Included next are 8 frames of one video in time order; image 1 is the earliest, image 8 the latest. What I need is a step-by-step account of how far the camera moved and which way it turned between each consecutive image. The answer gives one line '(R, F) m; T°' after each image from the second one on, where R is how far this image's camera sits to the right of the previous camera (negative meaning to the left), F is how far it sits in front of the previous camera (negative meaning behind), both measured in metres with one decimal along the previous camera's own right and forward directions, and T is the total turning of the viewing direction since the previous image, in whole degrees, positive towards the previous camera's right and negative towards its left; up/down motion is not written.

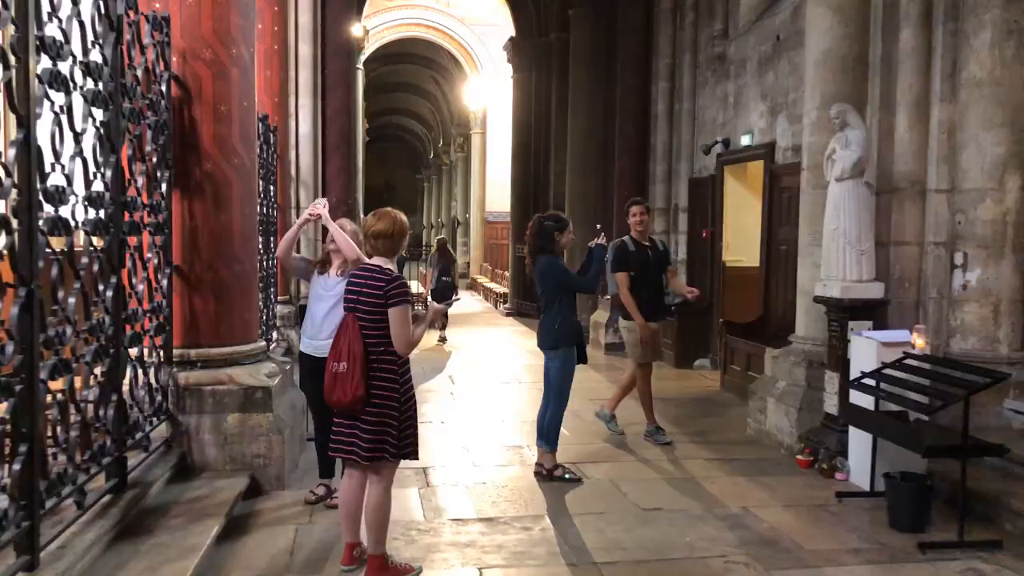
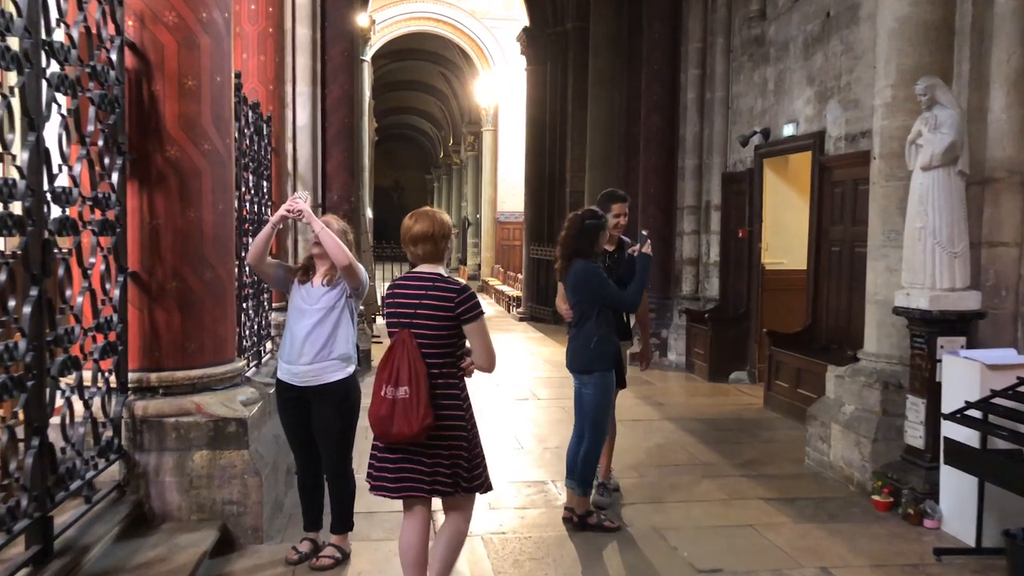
(-0.1, +0.8) m; -1°
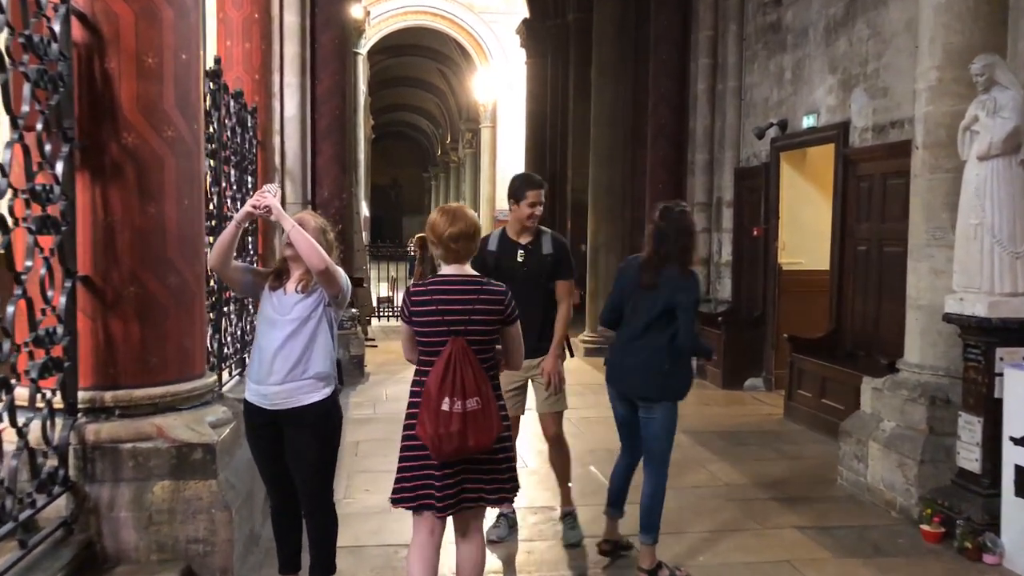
(0.0, +0.5) m; 0°
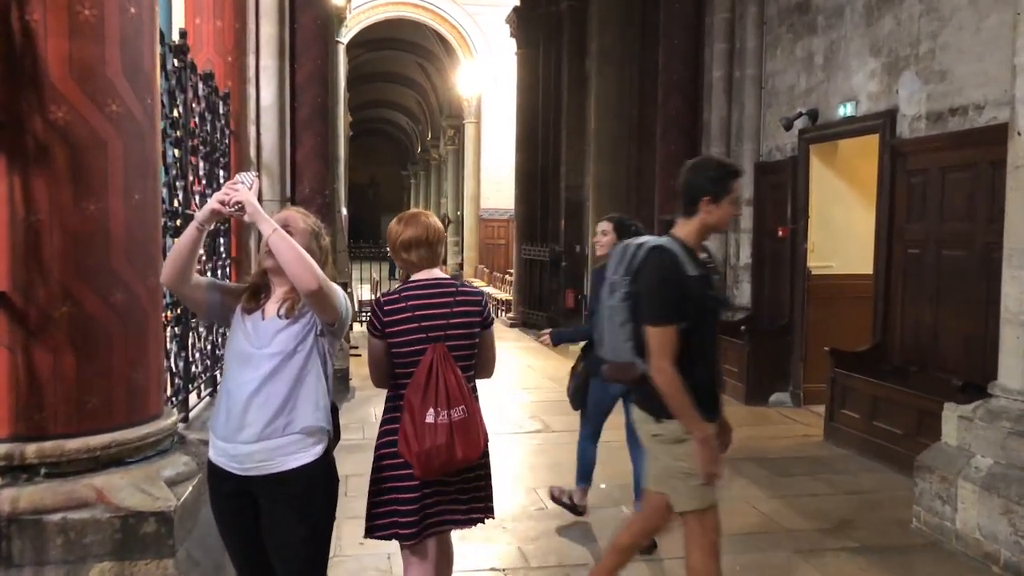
(-0.2, +0.8) m; +2°
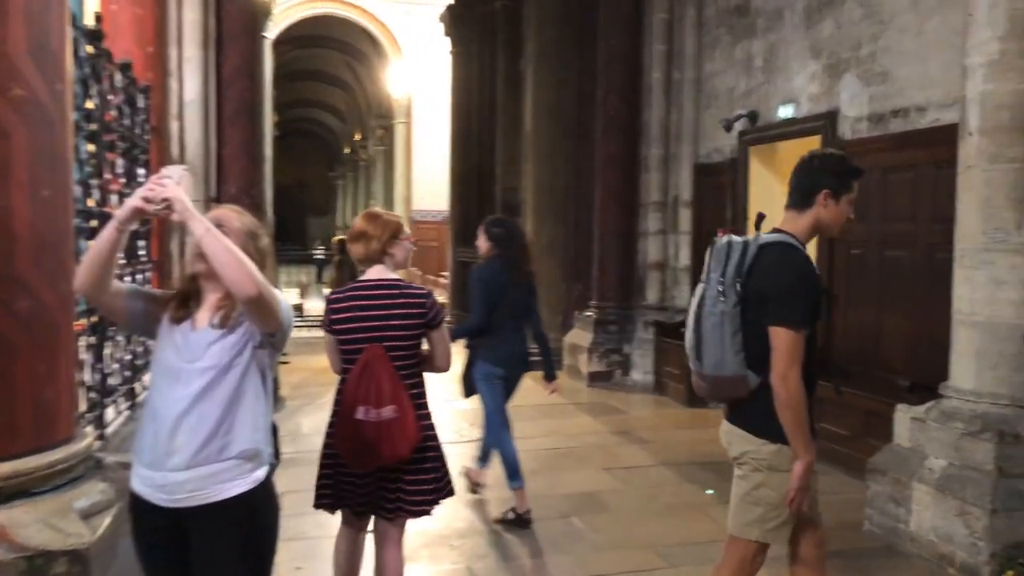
(-0.1, +0.2) m; +5°
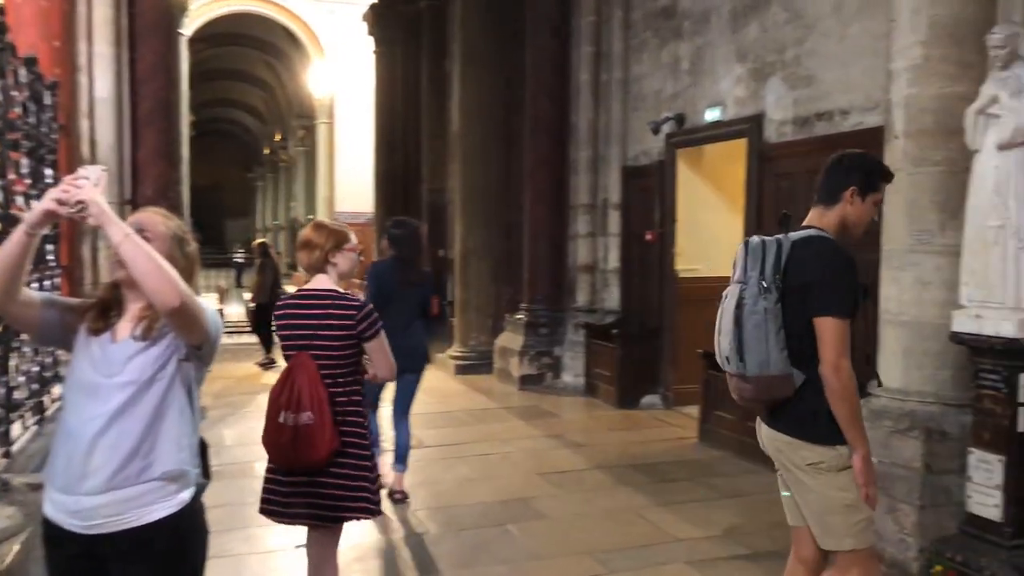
(0.0, +0.1) m; +5°
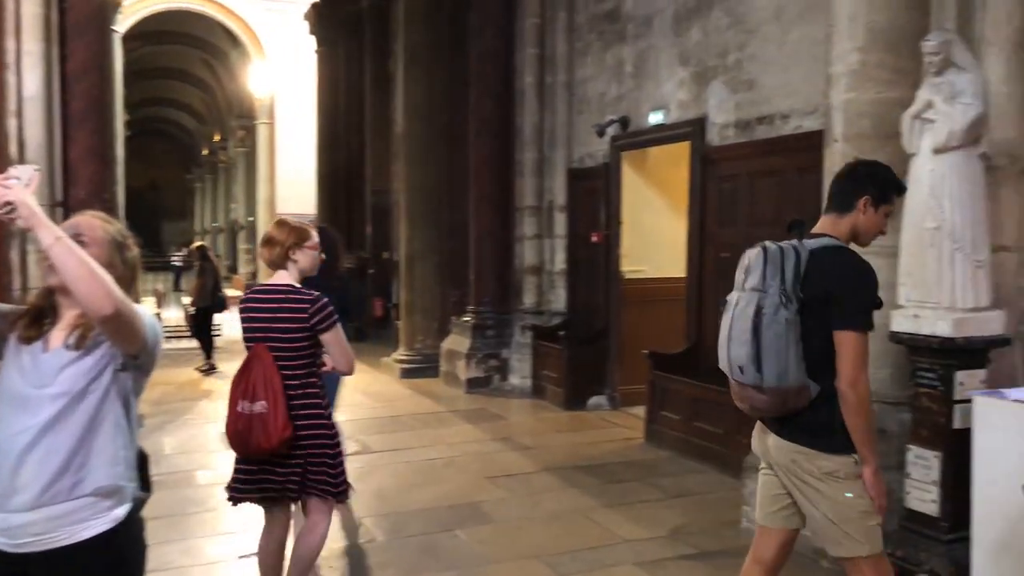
(0.0, 0.0) m; +4°
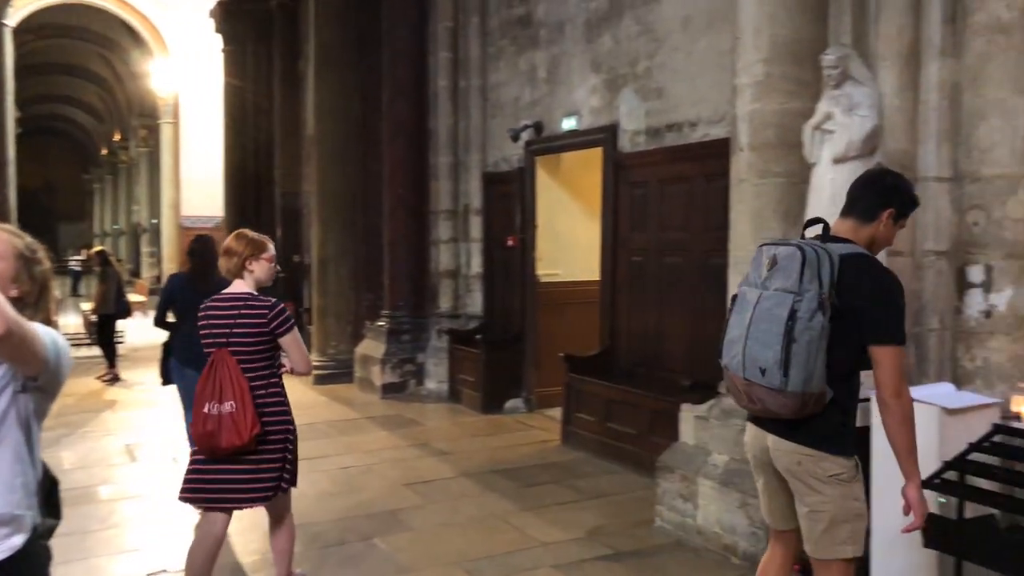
(0.0, 0.0) m; +6°
